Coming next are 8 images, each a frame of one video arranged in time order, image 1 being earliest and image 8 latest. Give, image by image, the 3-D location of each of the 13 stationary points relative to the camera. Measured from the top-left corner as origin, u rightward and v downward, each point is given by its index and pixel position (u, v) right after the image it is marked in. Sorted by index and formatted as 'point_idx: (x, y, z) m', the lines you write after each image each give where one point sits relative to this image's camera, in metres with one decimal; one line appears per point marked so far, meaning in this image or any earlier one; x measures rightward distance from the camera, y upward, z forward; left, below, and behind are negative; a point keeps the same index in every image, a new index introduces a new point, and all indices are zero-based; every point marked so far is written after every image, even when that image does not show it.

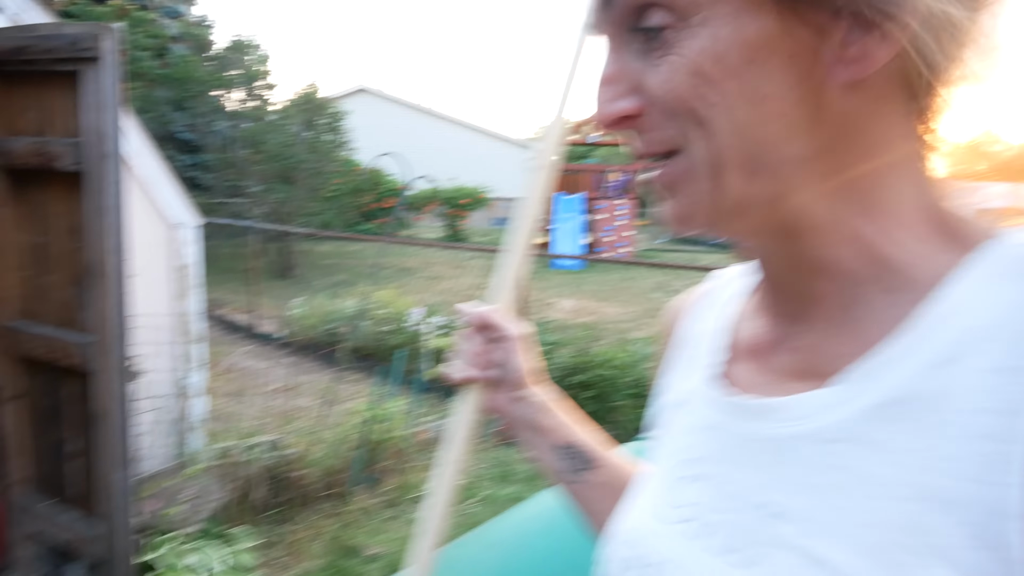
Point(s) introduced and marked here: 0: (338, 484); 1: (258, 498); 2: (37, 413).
0: (-1.3, -1.5, +5.2) m
1: (-1.8, -1.5, +4.7) m
2: (-2.7, -0.7, +3.8) m
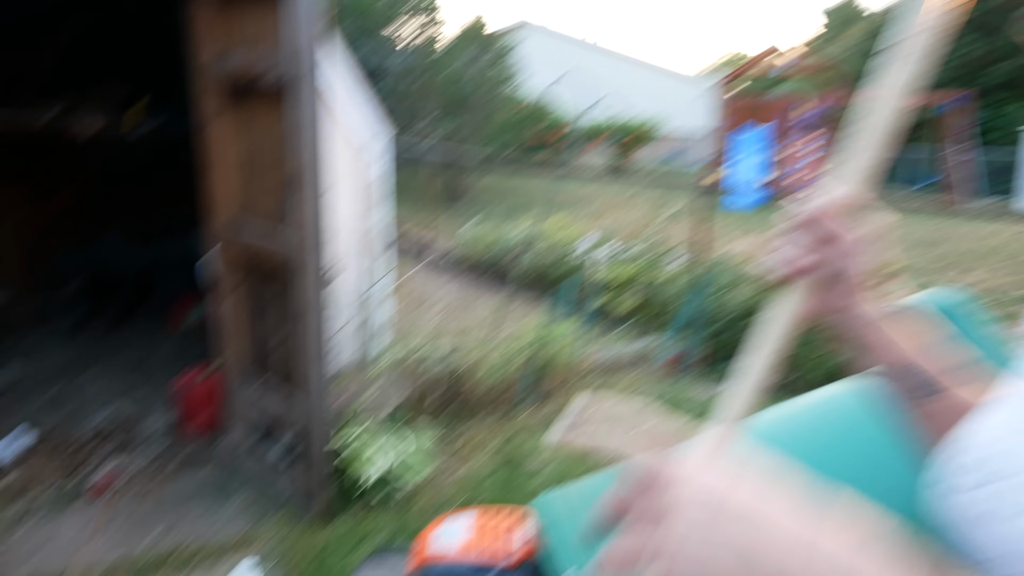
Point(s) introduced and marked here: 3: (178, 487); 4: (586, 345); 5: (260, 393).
0: (0.0, -0.9, +5.4) m
1: (-0.6, -0.8, +5.0) m
2: (-1.6, -0.1, +4.2) m
3: (-2.1, -1.3, +4.3) m
4: (+0.7, -0.5, +6.2) m
5: (-1.5, -0.7, +4.2) m
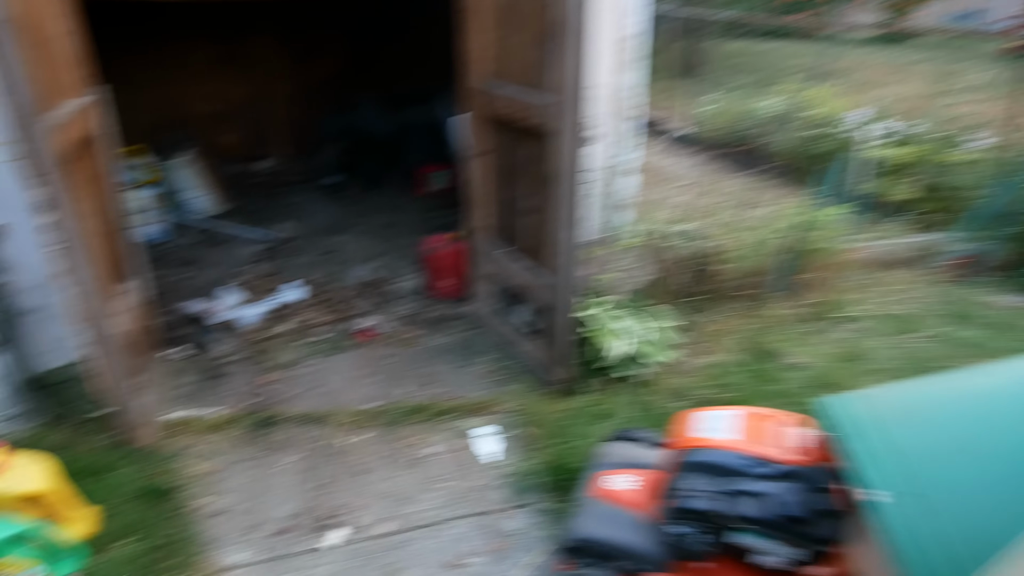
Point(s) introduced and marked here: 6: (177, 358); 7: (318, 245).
0: (+1.8, 0.0, +4.9) m
1: (+1.1, 0.0, +4.7) m
2: (-0.1, +0.7, +4.1) m
3: (-0.5, -0.4, +4.5) m
4: (+2.7, +0.4, +5.3) m
5: (0.0, +0.2, +4.2) m
6: (-2.1, -0.4, +4.3) m
7: (-1.8, +0.4, +6.1) m
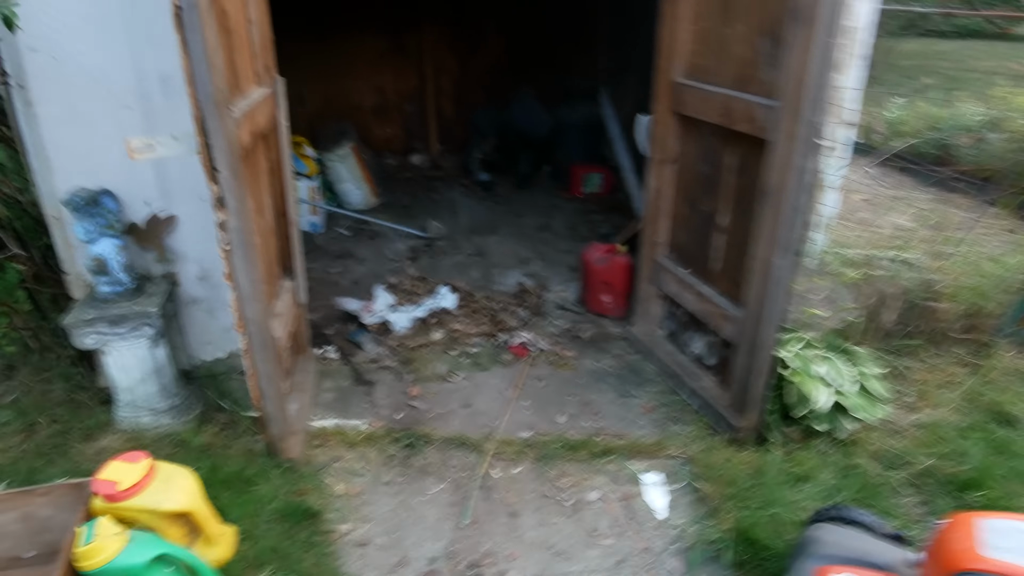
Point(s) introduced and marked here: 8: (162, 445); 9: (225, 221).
0: (+2.8, -0.3, +4.0) m
1: (+2.2, -0.2, +4.0) m
2: (+0.9, +0.6, +3.6) m
3: (+0.5, -0.5, +4.1) m
4: (+3.8, +0.1, +4.3) m
5: (+1.0, 0.0, +3.7) m
6: (-1.1, -0.4, +4.1) m
7: (-0.4, +0.4, +5.8) m
8: (-1.8, -0.8, +3.4) m
9: (-1.1, +0.2, +2.5) m
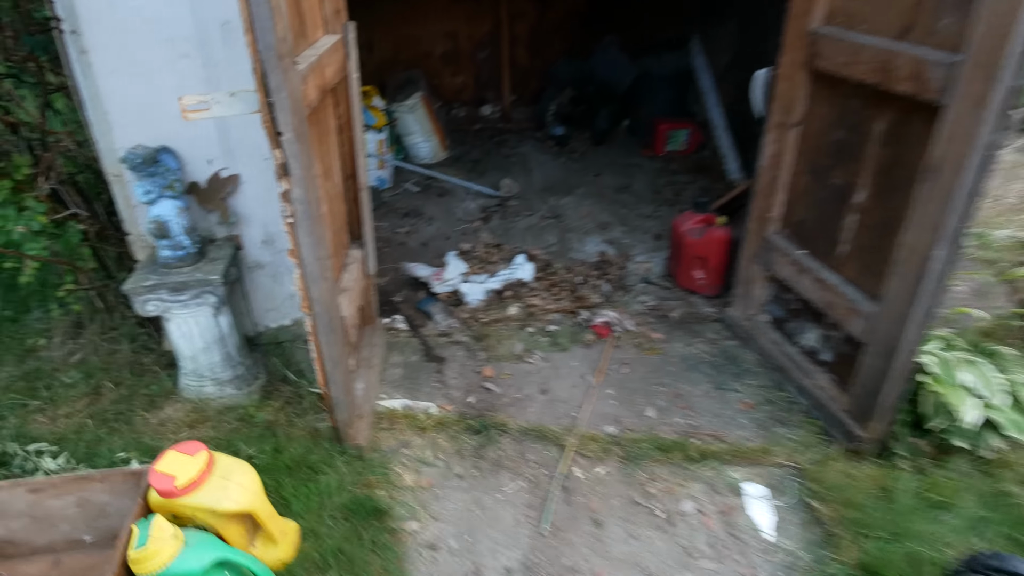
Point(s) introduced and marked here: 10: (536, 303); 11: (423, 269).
0: (+3.3, -0.2, +3.4) m
1: (+2.6, -0.1, +3.4) m
2: (+1.4, +0.6, +3.1) m
3: (+0.9, -0.4, +3.7) m
4: (+4.3, +0.1, +3.6) m
5: (+1.4, +0.1, +3.2) m
6: (-0.7, -0.2, +3.9) m
7: (+0.3, +0.7, +5.4) m
8: (-1.4, -0.6, +3.3) m
9: (-0.7, +0.3, +2.2) m
10: (+0.1, -0.1, +3.8) m
11: (-0.6, +0.1, +4.2) m
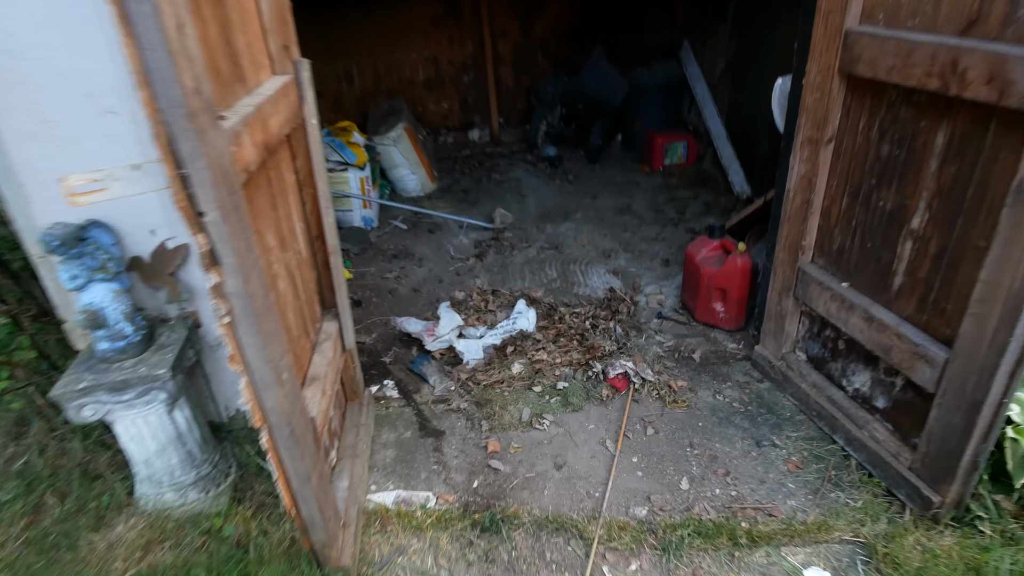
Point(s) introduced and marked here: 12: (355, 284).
0: (+3.3, -0.2, +2.9) m
1: (+2.6, -0.2, +2.9) m
2: (+1.3, +0.5, +2.6) m
3: (+1.0, -0.5, +3.2) m
4: (+4.3, +0.1, +3.1) m
5: (+1.4, 0.0, +2.7) m
6: (-0.6, -0.6, +3.4) m
7: (+0.2, +0.4, +5.0) m
8: (-1.3, -1.0, +2.8) m
9: (-0.8, 0.0, +1.8) m
10: (+0.1, -0.4, +3.4) m
11: (-0.6, -0.2, +3.8) m
12: (-1.0, +0.1, +4.2) m
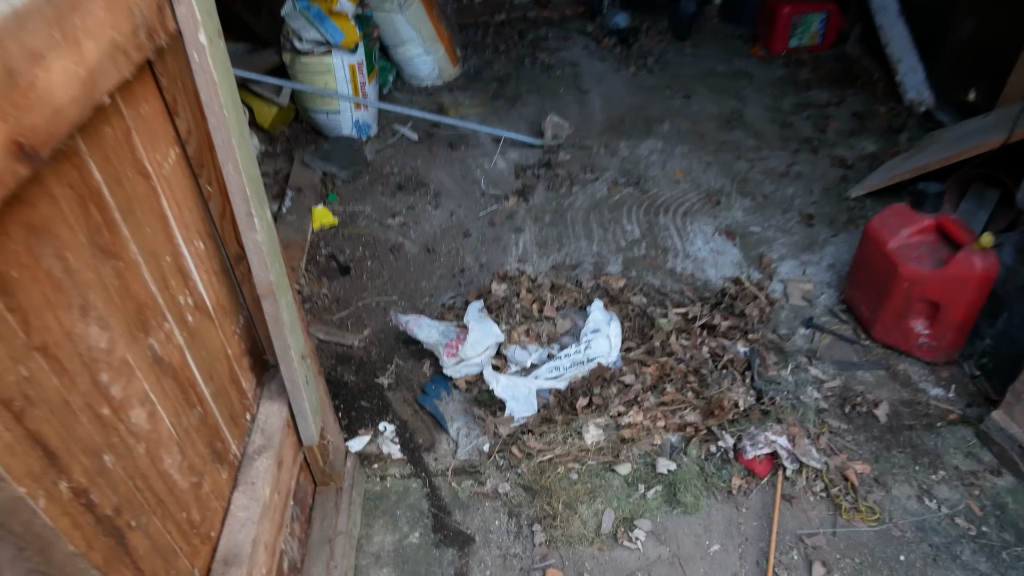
0: (+3.5, -0.5, +1.5) m
1: (+2.8, -0.4, +1.5) m
2: (+1.5, +0.2, +1.1) m
3: (+1.2, -0.6, +1.9) m
4: (+4.5, -0.1, +1.5) m
5: (+1.6, -0.3, +1.3) m
6: (-0.4, -0.6, +2.2) m
7: (+0.5, +0.7, +3.5) m
8: (-1.2, -1.1, +1.7) m
9: (-0.6, -0.3, +0.4) m
10: (+0.4, -0.4, +2.1) m
11: (-0.3, -0.1, +2.4) m
12: (-0.7, +0.2, +2.8) m
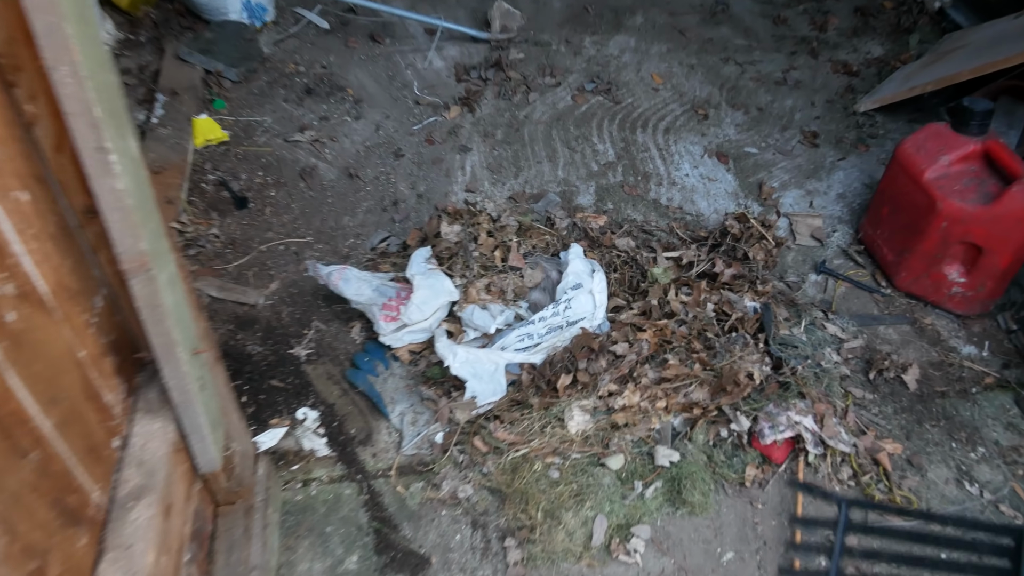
0: (+3.4, -0.4, +1.5) m
1: (+2.8, -0.3, +1.4) m
2: (+1.5, +0.2, +0.8) m
3: (+1.1, -0.5, +1.7) m
4: (+4.4, 0.0, +1.6) m
5: (+1.6, -0.2, +1.1) m
6: (-0.5, -0.4, +1.7) m
7: (+0.2, +1.0, +2.9) m
8: (-1.2, -1.1, +1.2) m
9: (-0.5, -0.5, -0.1) m
10: (+0.3, -0.3, +1.7) m
11: (-0.4, 0.0, +1.9) m
12: (-0.9, +0.4, +2.2) m
